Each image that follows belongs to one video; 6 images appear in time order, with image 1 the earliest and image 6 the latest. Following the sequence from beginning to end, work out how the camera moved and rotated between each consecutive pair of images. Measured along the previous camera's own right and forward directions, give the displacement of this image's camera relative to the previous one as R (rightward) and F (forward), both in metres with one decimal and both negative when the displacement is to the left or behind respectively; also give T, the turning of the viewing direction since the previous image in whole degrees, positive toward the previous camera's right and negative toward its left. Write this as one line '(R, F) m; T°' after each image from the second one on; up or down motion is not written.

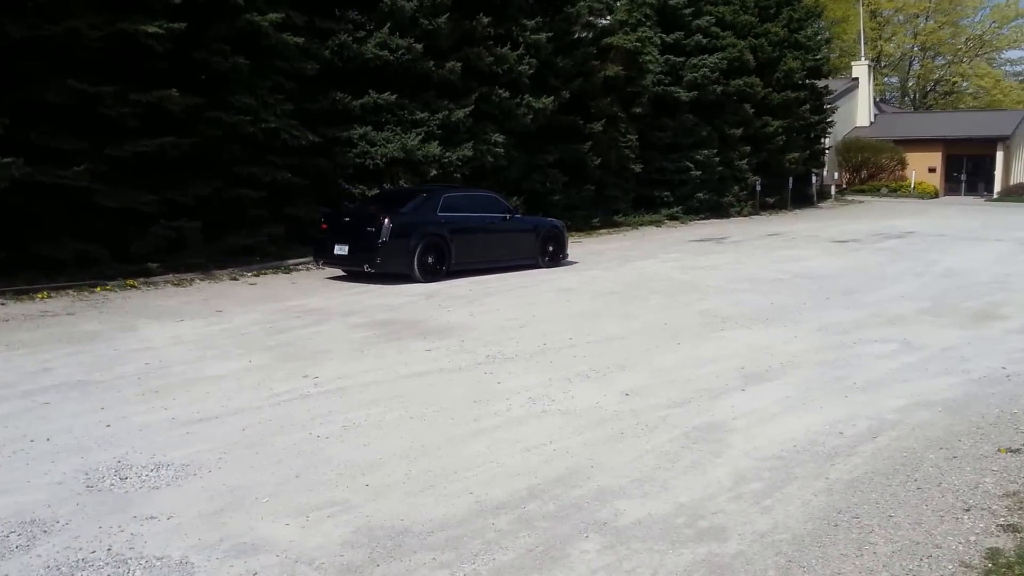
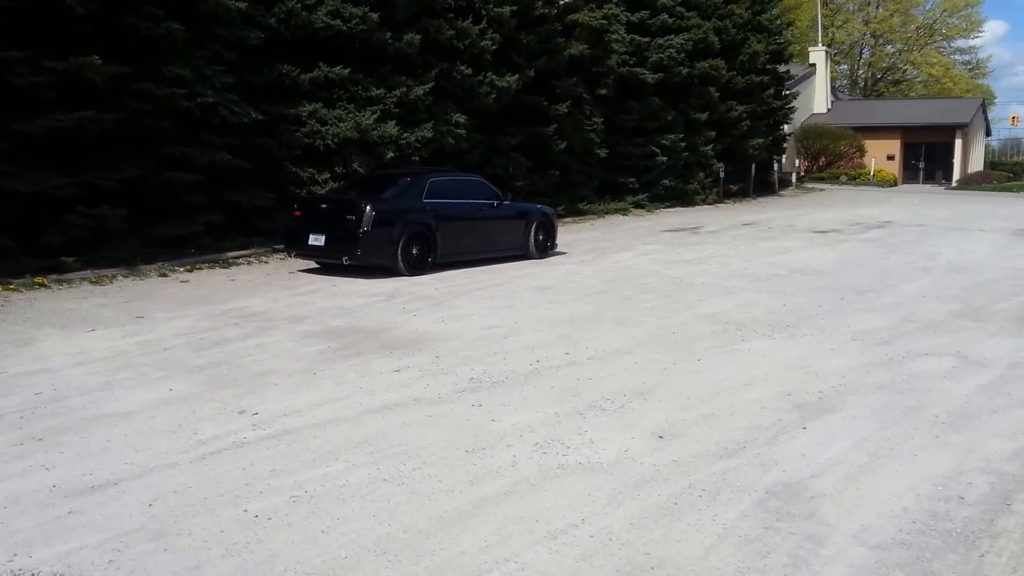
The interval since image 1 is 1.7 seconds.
(-0.4, +1.9) m; +4°
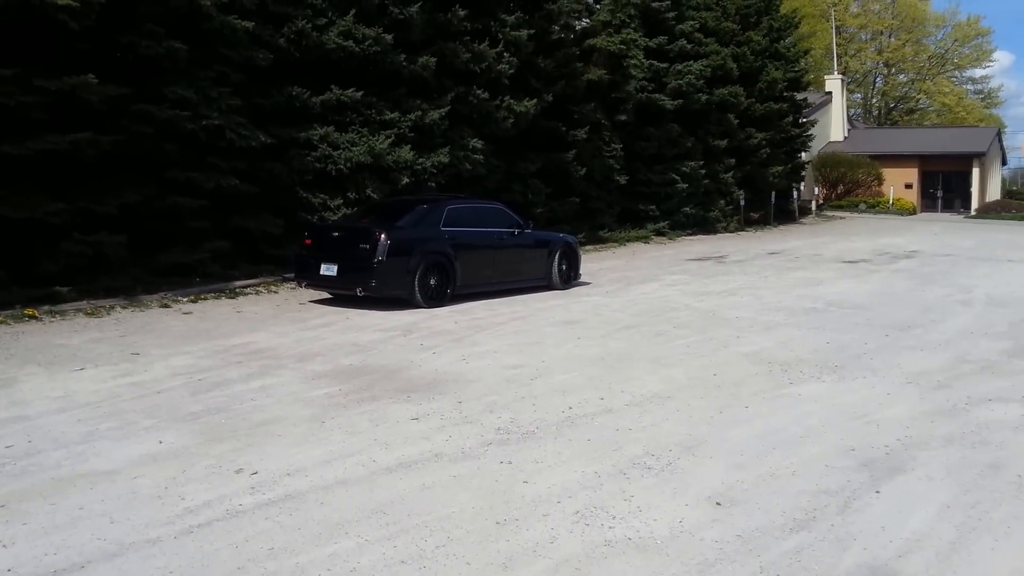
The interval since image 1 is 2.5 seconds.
(-0.2, +0.8) m; -1°
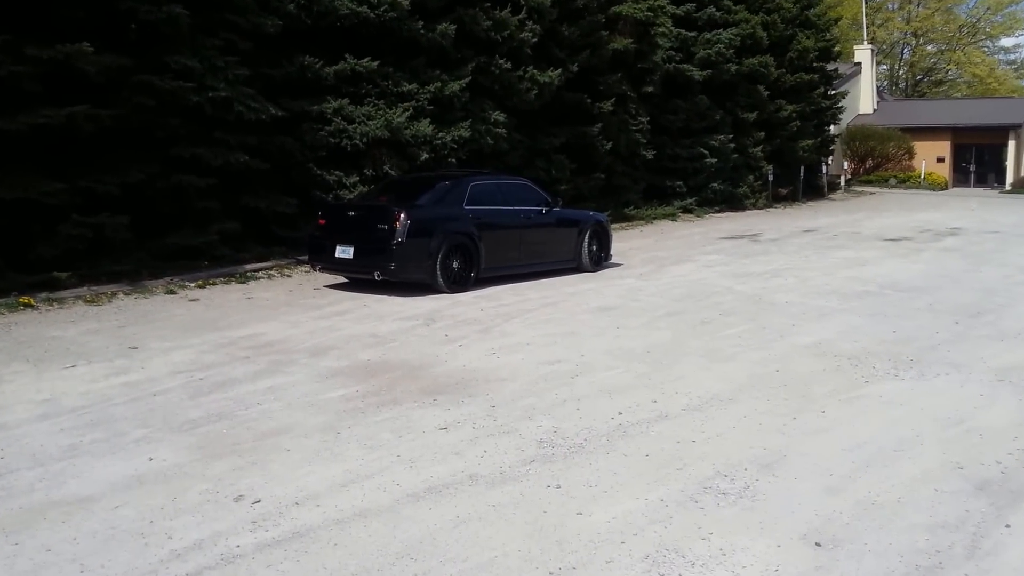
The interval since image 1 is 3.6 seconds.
(-0.2, +1.0) m; -1°
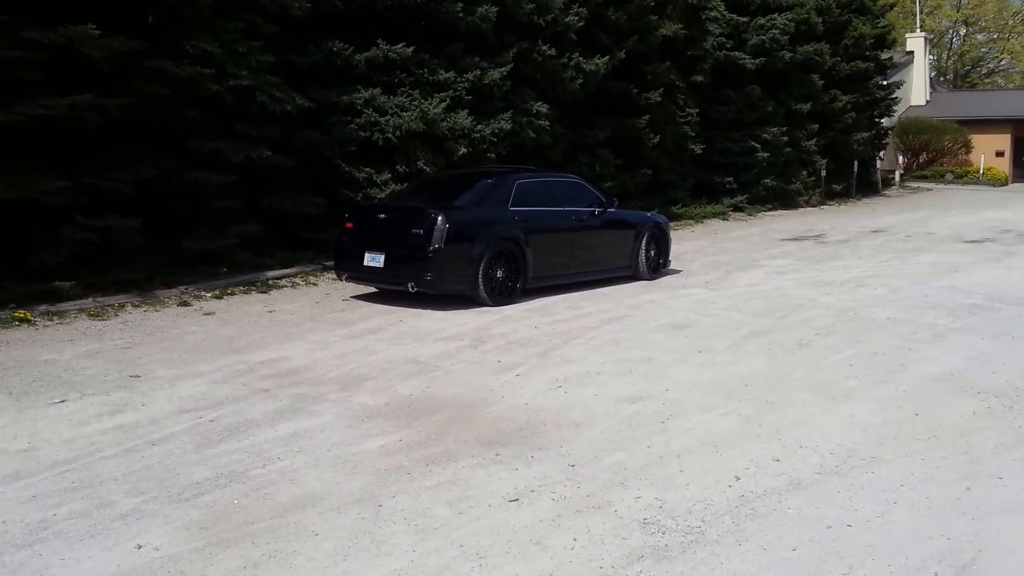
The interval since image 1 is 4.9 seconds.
(-0.4, +1.4) m; -2°
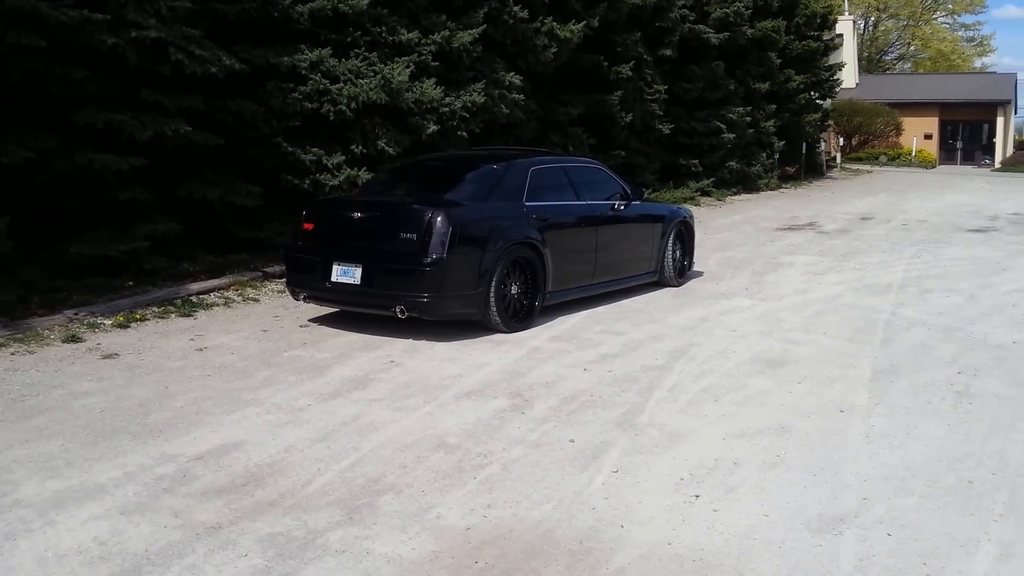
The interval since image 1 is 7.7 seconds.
(-1.1, +2.8) m; +6°
